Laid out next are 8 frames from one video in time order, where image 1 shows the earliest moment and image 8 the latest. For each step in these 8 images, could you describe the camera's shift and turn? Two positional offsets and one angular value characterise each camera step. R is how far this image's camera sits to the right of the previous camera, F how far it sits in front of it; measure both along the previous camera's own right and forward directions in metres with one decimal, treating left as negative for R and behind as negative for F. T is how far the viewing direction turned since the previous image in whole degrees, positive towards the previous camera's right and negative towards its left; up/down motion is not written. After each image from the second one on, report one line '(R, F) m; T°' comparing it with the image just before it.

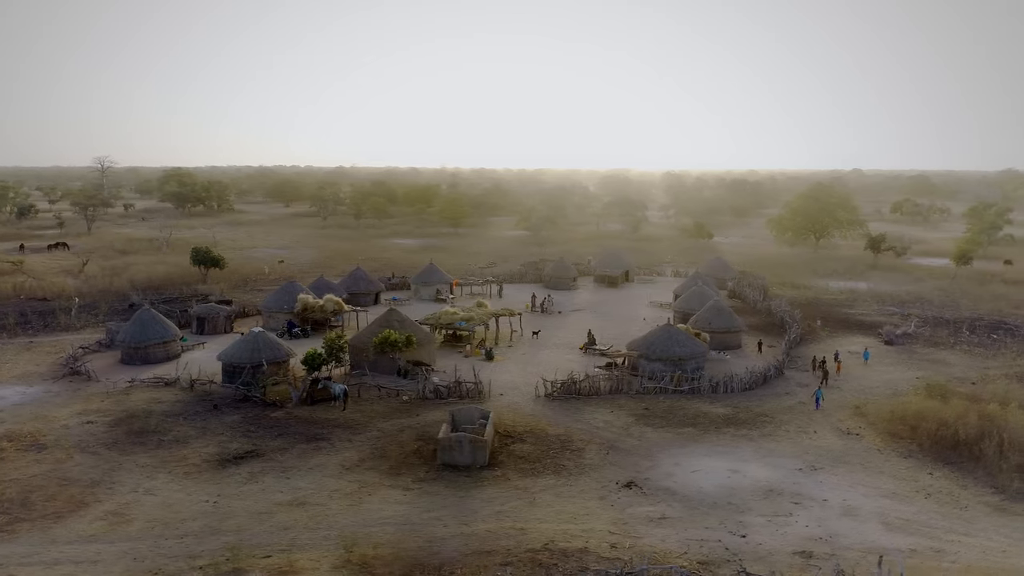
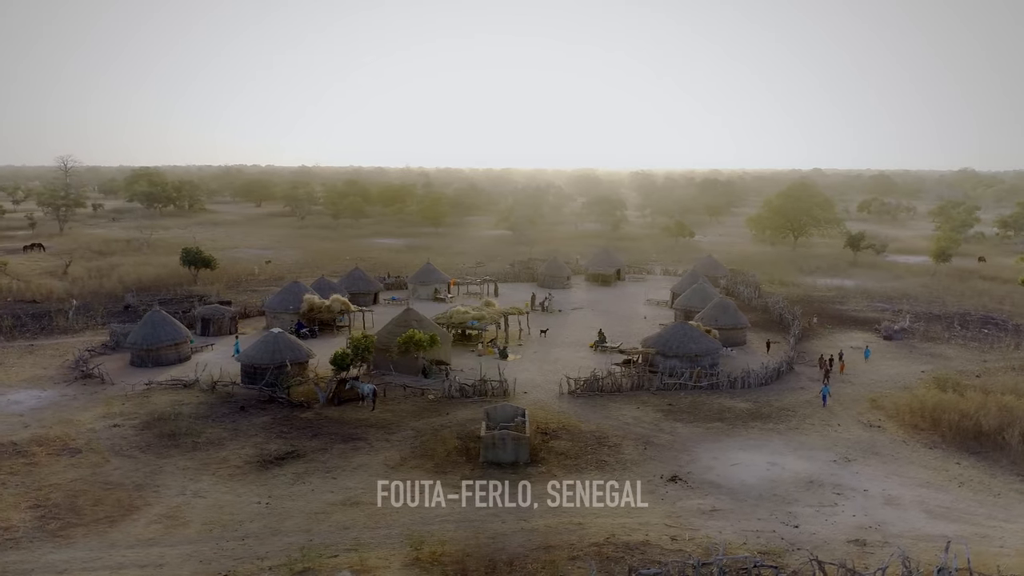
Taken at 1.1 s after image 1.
(-1.8, -0.1) m; +2°
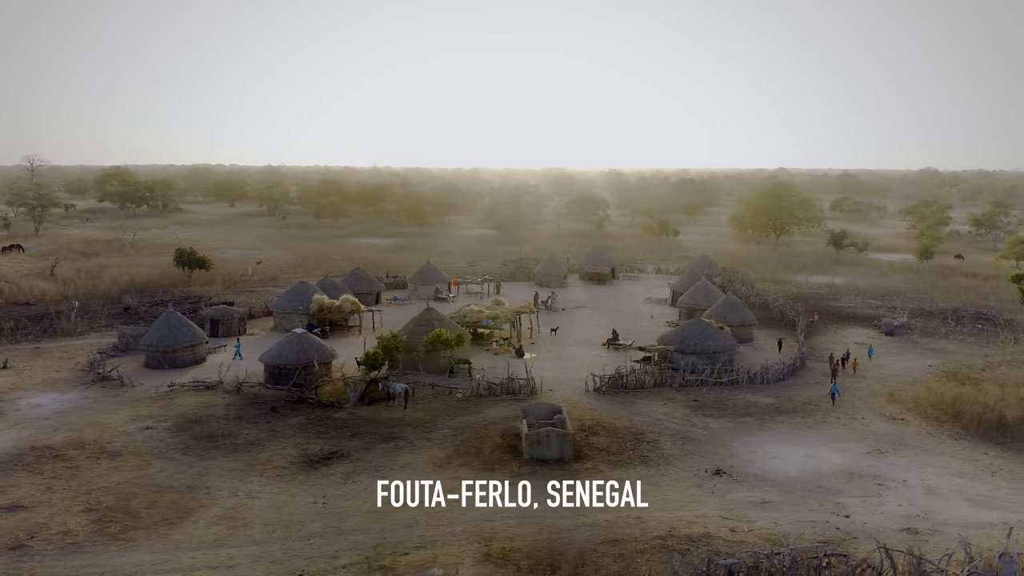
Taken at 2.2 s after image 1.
(-1.8, -0.1) m; +2°
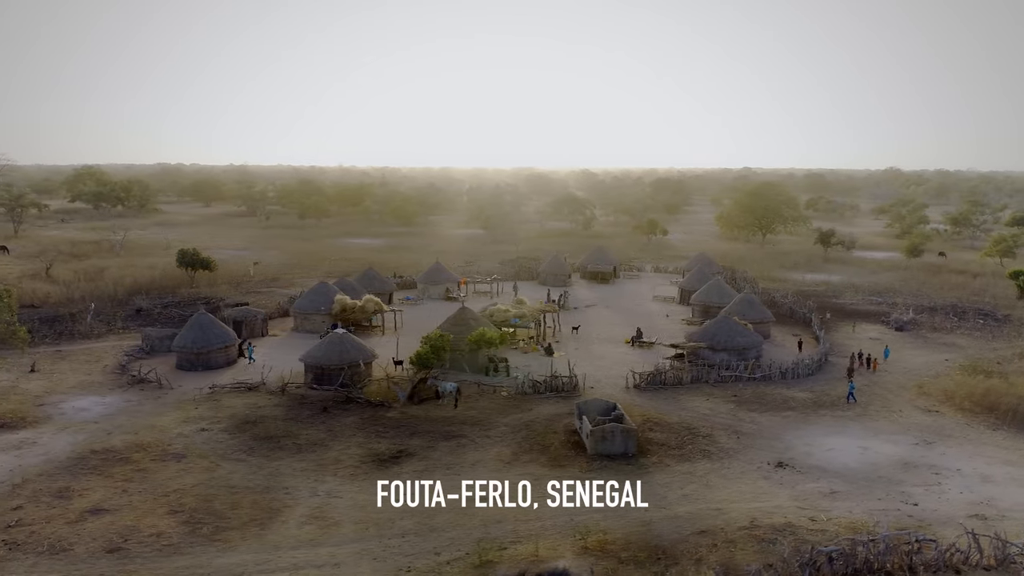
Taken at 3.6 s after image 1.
(-2.4, -0.2) m; +2°
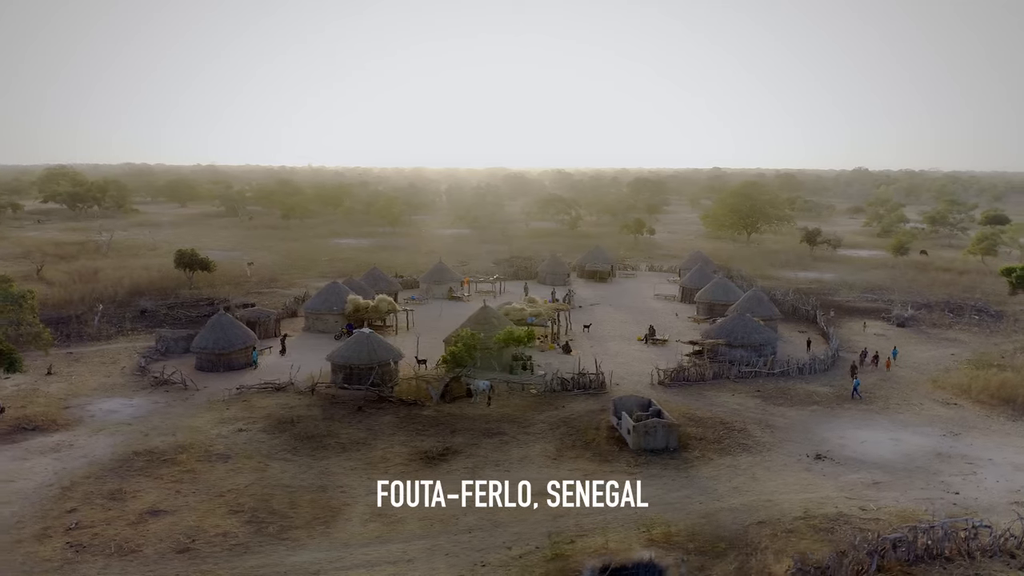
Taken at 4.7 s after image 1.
(-1.8, -0.1) m; +2°
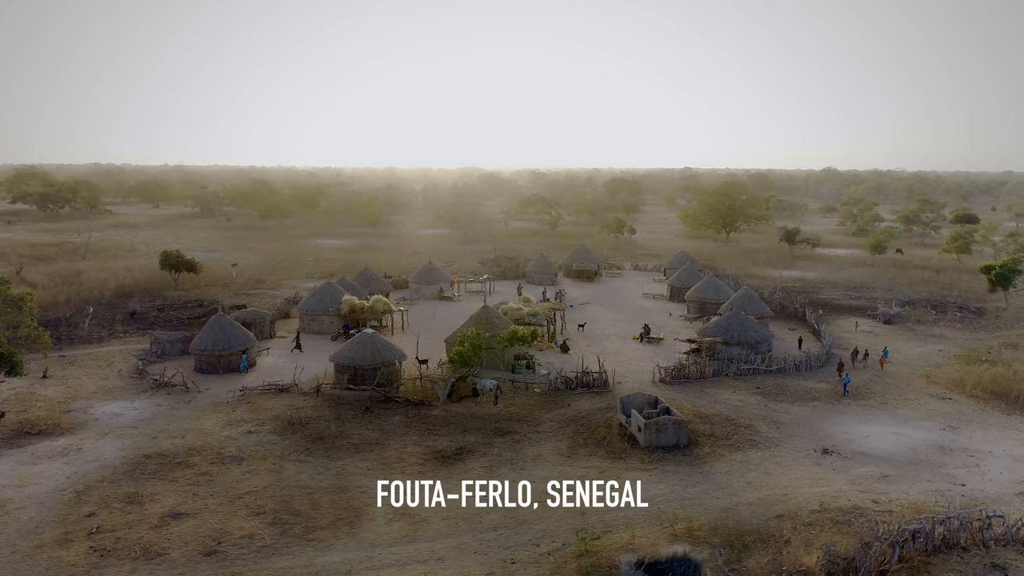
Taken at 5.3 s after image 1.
(-1.0, -0.1) m; +2°
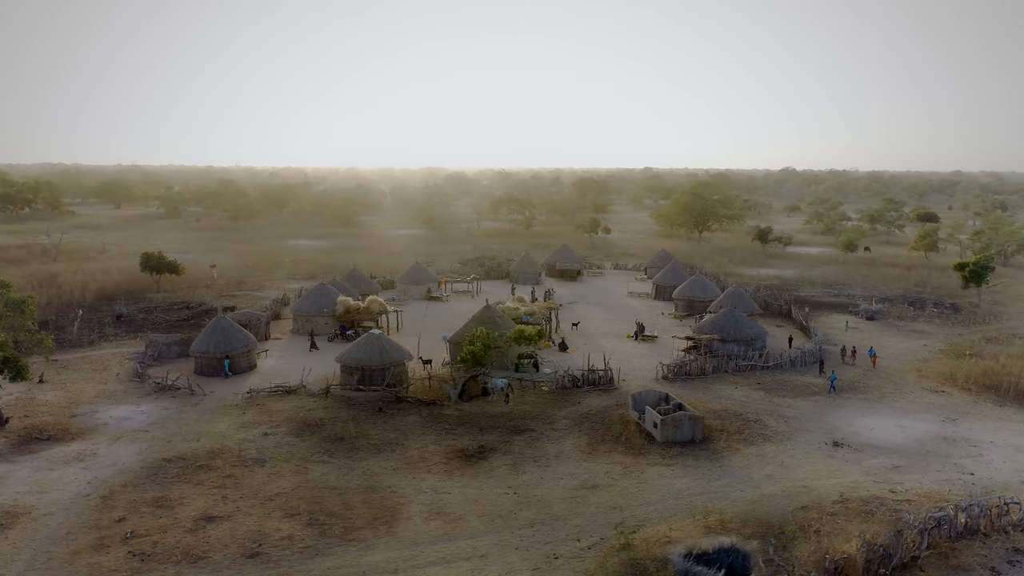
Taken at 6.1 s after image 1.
(-1.4, -0.1) m; +3°
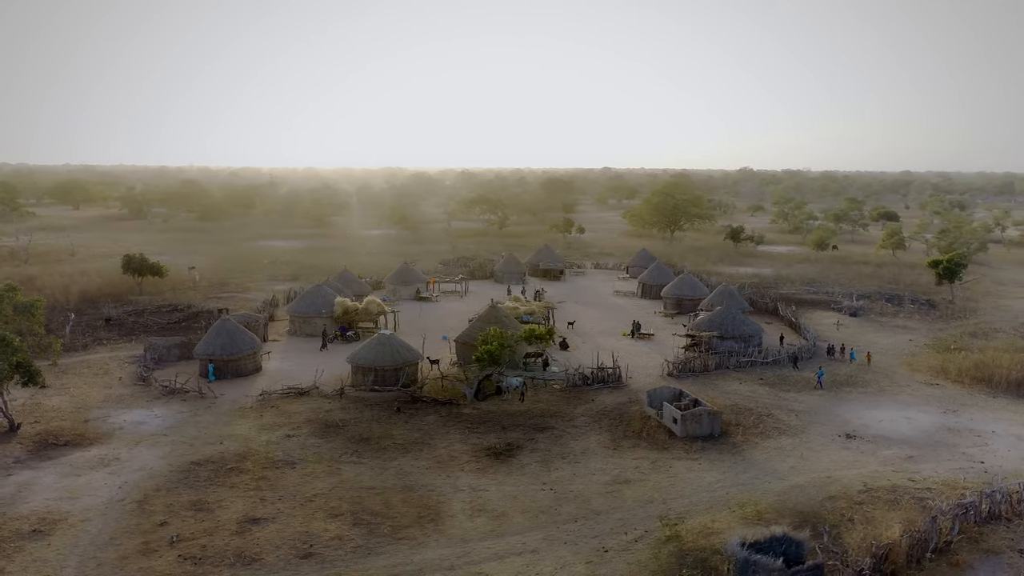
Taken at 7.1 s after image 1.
(-1.6, -0.2) m; +3°
